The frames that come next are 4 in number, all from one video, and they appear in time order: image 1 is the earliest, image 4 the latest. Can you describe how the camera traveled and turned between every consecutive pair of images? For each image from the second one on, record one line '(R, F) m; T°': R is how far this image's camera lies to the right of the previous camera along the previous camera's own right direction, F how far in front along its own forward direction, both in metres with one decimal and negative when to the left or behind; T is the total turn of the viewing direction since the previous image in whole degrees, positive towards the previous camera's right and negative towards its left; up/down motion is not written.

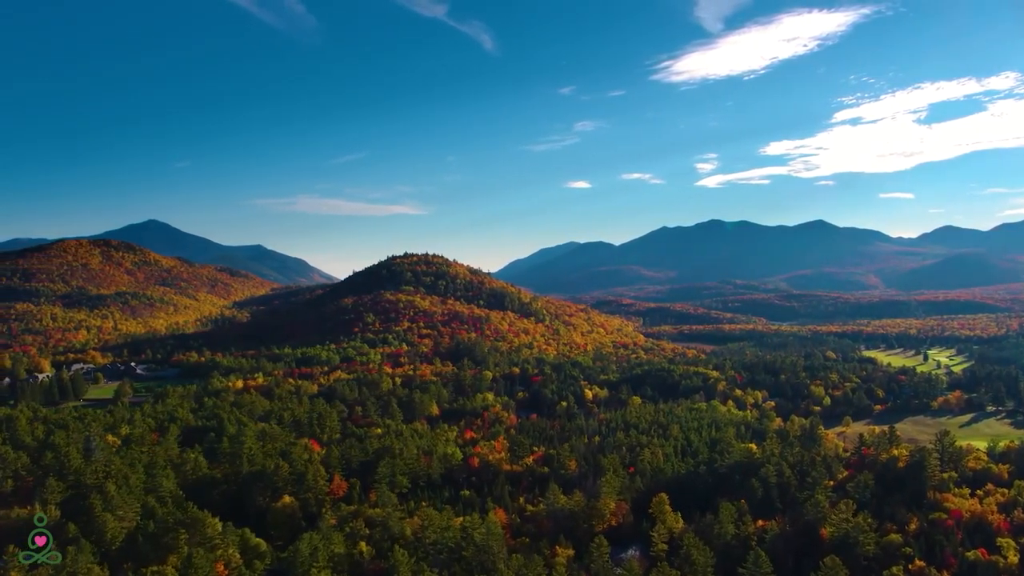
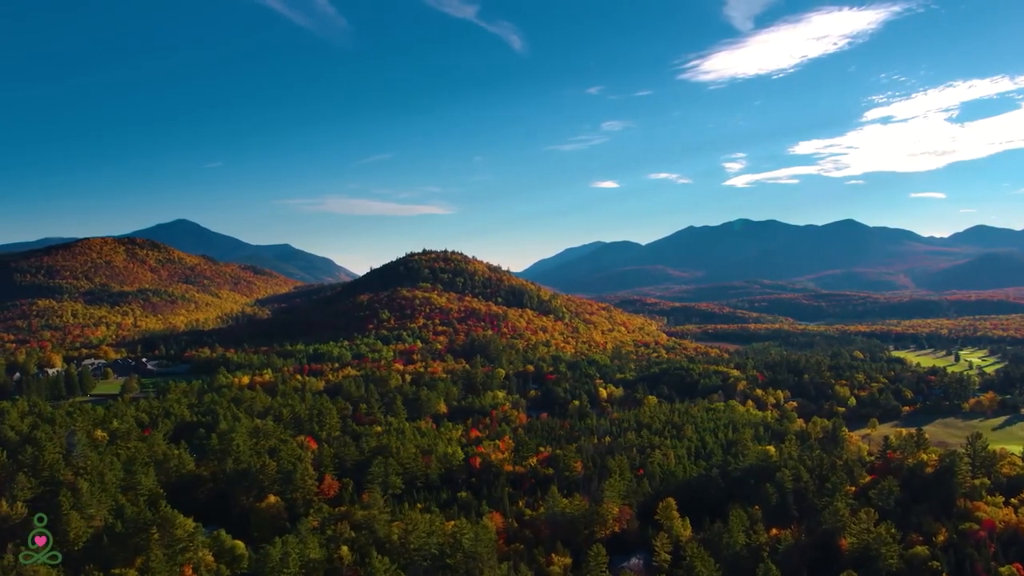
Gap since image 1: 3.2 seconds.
(+3.0, +4.1) m; -2°
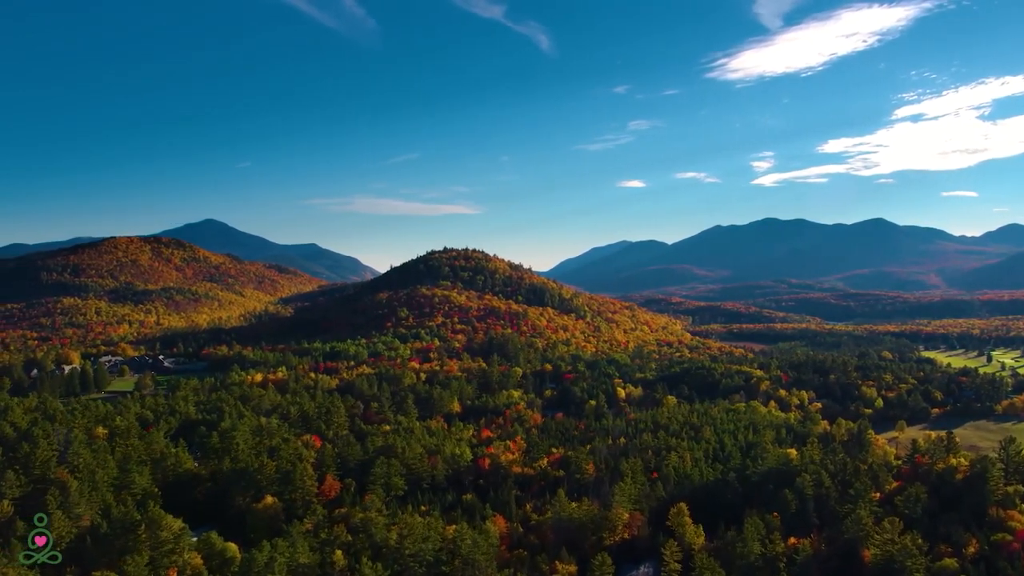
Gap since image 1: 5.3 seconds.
(+1.9, +2.5) m; -2°
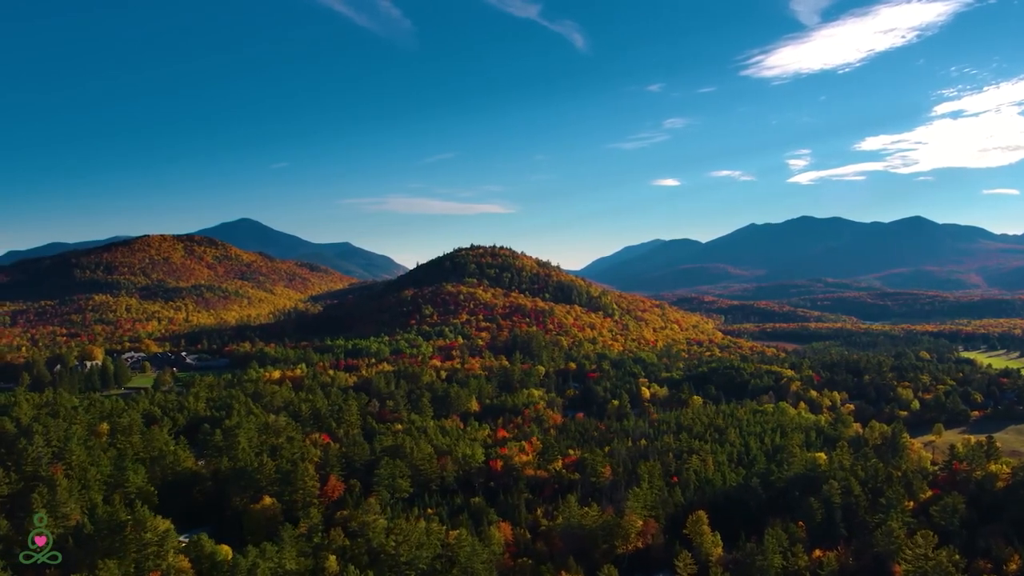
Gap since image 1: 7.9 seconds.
(+2.3, +2.9) m; -3°
